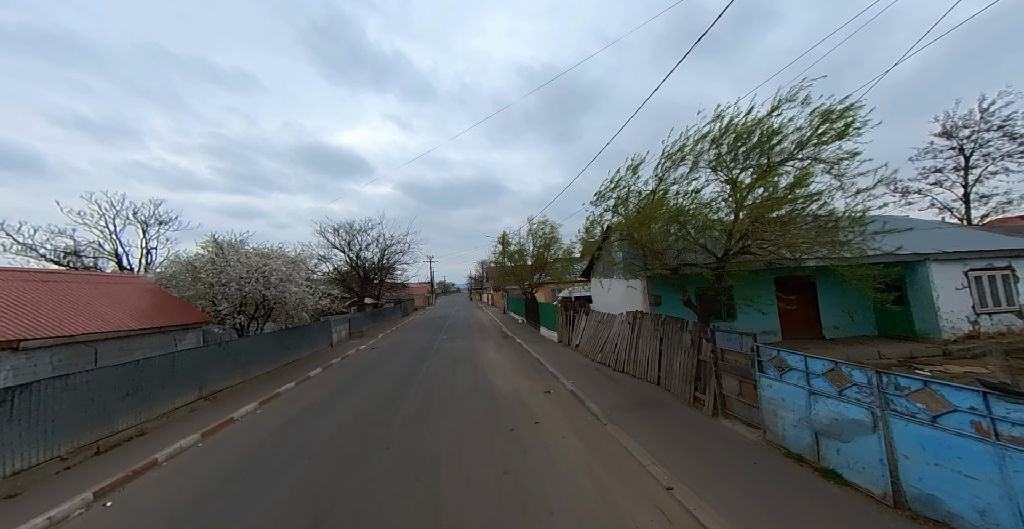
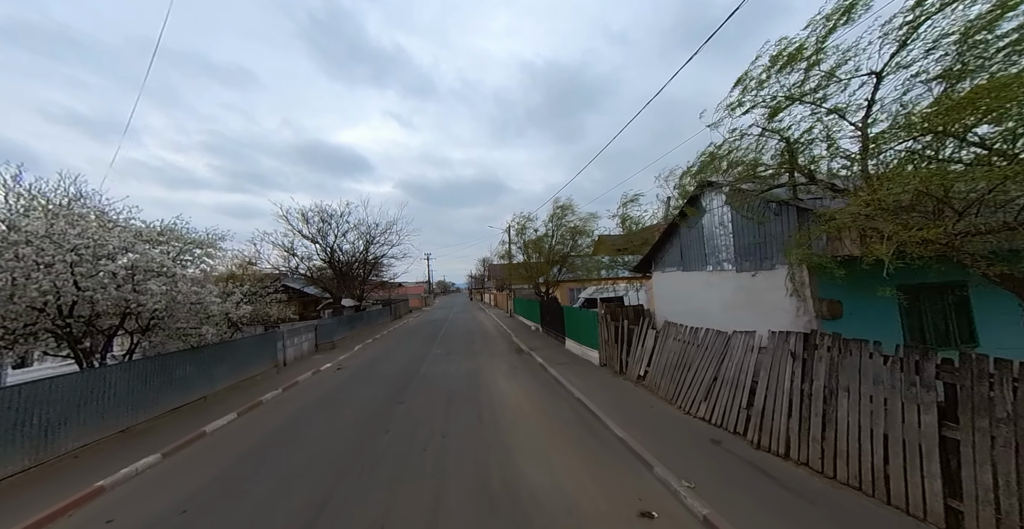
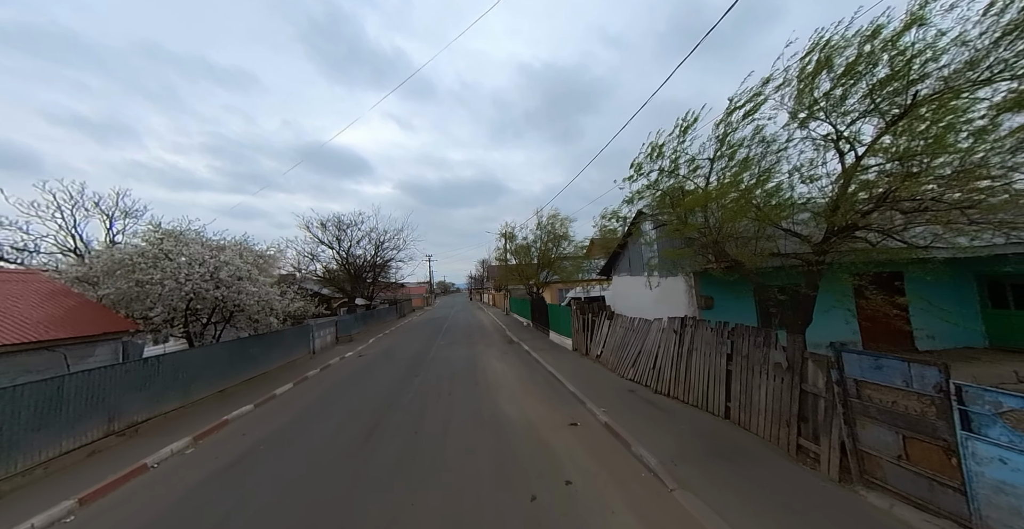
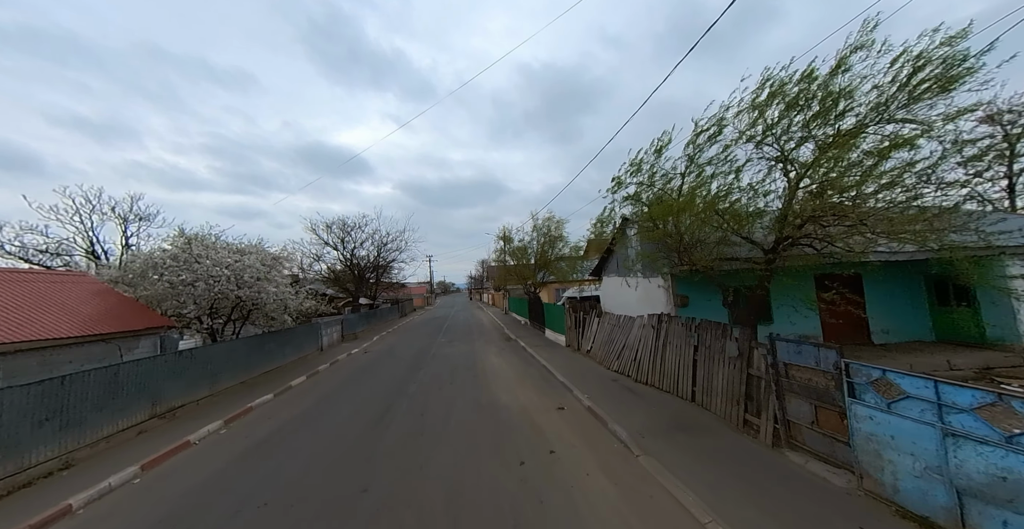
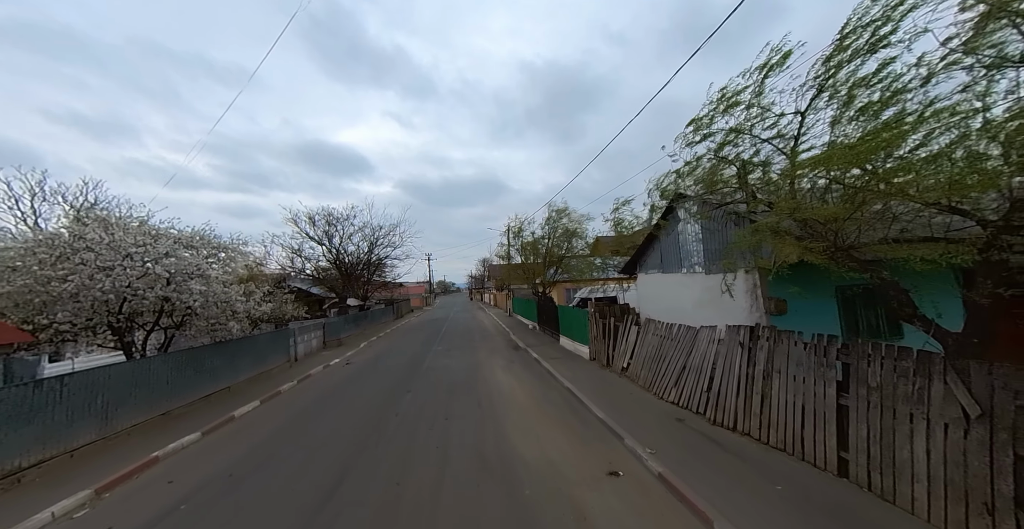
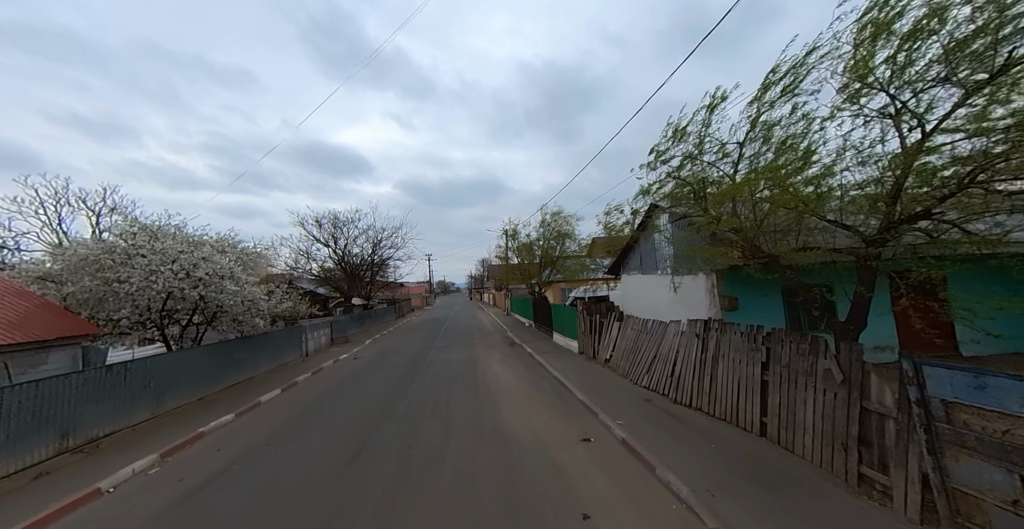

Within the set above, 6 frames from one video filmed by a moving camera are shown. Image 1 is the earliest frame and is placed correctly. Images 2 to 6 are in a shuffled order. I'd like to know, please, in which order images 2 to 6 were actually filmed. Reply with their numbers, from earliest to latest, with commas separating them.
4, 3, 6, 5, 2
